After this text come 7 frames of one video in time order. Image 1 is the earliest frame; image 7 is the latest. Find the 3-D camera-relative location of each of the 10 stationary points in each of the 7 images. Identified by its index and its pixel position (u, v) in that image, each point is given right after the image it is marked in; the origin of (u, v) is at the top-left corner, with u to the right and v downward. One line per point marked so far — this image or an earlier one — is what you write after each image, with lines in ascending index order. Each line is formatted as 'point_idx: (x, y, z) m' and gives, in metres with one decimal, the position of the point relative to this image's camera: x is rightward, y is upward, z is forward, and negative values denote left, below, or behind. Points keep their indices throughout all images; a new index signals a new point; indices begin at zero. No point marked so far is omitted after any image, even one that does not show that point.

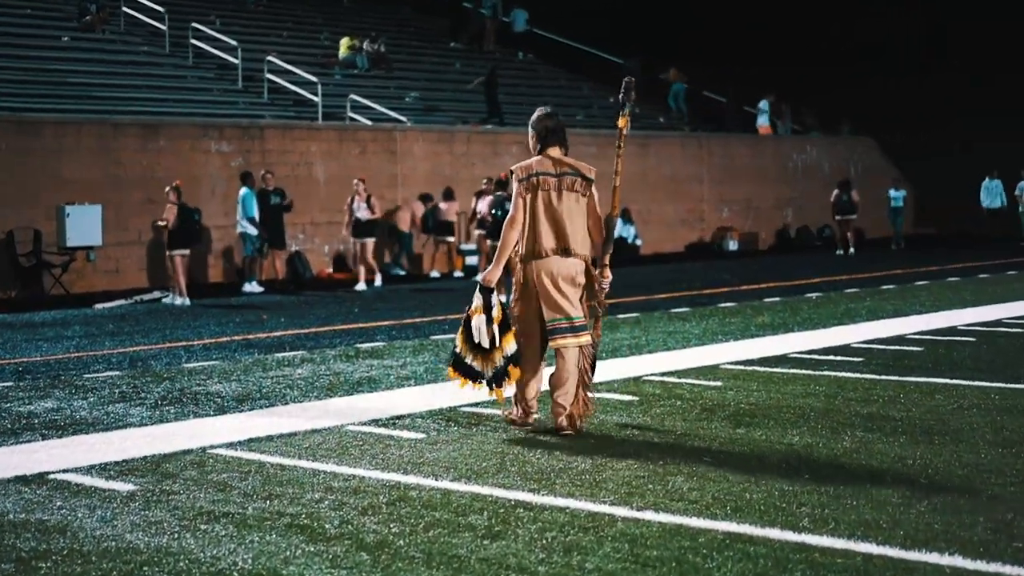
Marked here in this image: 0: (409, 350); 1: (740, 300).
0: (-0.7, -0.5, +12.1) m
1: (+2.2, -0.1, +16.8) m
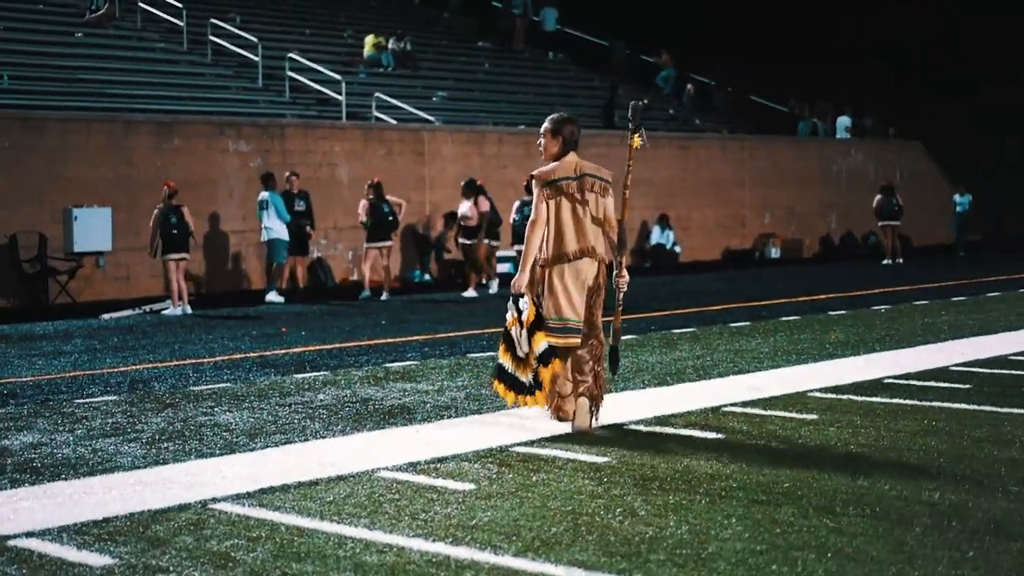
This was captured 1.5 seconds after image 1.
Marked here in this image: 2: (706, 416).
0: (-0.4, -0.5, +10.7) m
1: (+2.6, -0.2, +15.3) m
2: (+0.9, -0.6, +8.3) m
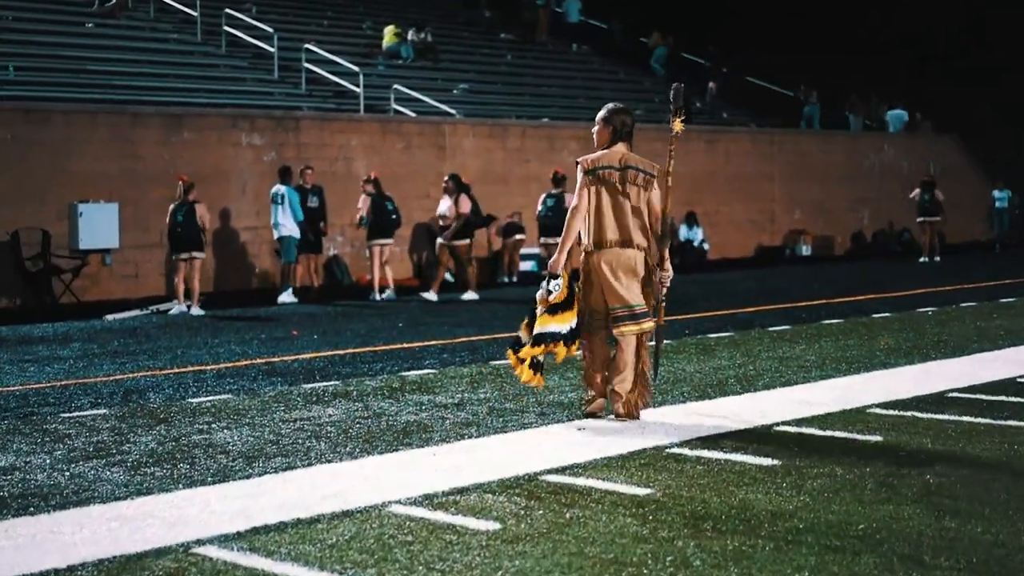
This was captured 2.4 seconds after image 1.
0: (-0.3, -0.5, +9.9) m
1: (+2.8, -0.2, +14.5) m
2: (+1.1, -0.6, +7.4) m
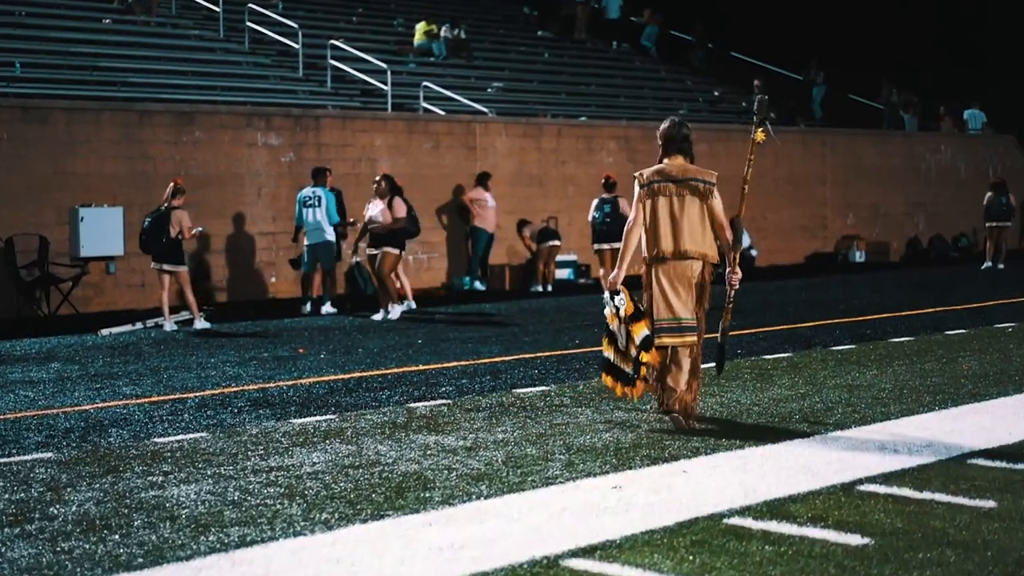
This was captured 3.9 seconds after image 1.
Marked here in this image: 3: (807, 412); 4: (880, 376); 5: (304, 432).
0: (-0.1, -0.6, +8.4) m
1: (+3.0, -0.4, +12.9) m
2: (+1.1, -0.7, +5.9) m
3: (+1.5, -0.6, +8.4) m
4: (+2.2, -0.5, +10.0) m
5: (-1.0, -0.7, +8.0) m
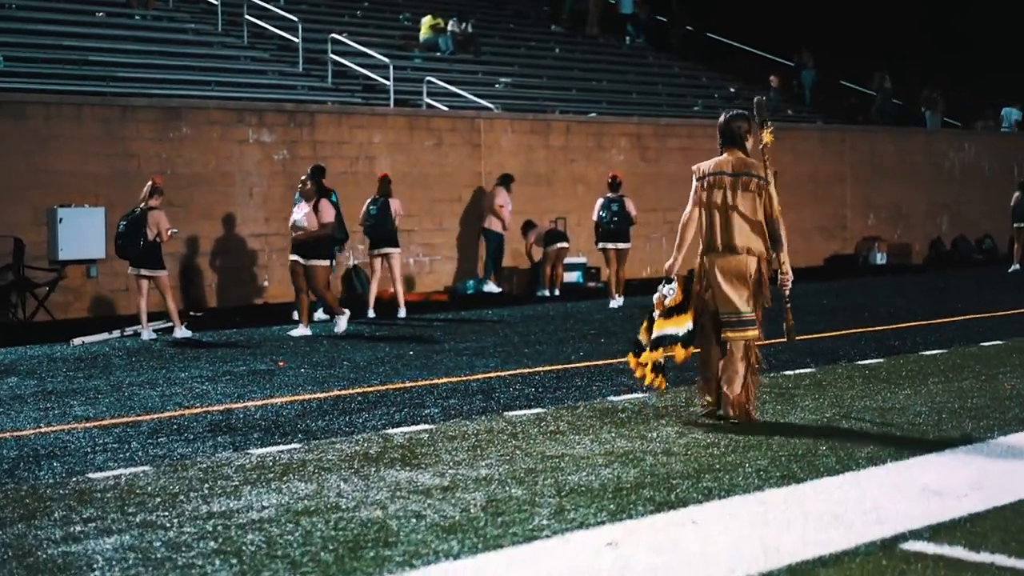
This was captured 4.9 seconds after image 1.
0: (-0.2, -0.7, +7.4) m
1: (+3.0, -0.4, +11.9) m
2: (+1.0, -0.8, +4.9) m
3: (+1.4, -0.7, +7.4) m
4: (+2.1, -0.6, +9.0) m
5: (-1.0, -0.7, +7.0) m
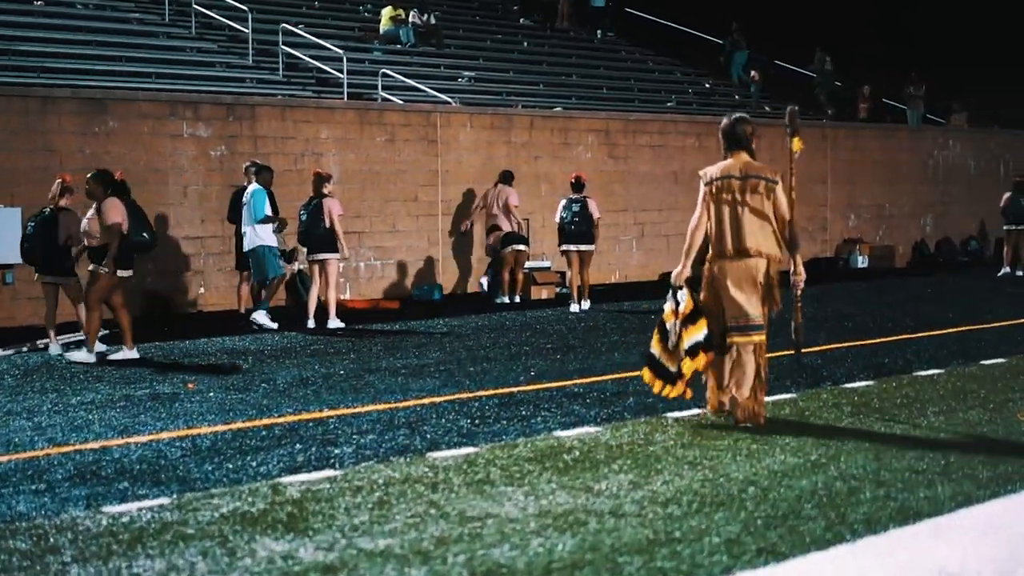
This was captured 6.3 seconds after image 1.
0: (-0.5, -0.8, +6.0) m
1: (+2.7, -0.5, +10.6) m
2: (+0.8, -0.9, +3.6) m
3: (+1.1, -0.7, +6.0) m
4: (+1.8, -0.6, +7.6) m
5: (-1.3, -0.8, +5.7) m
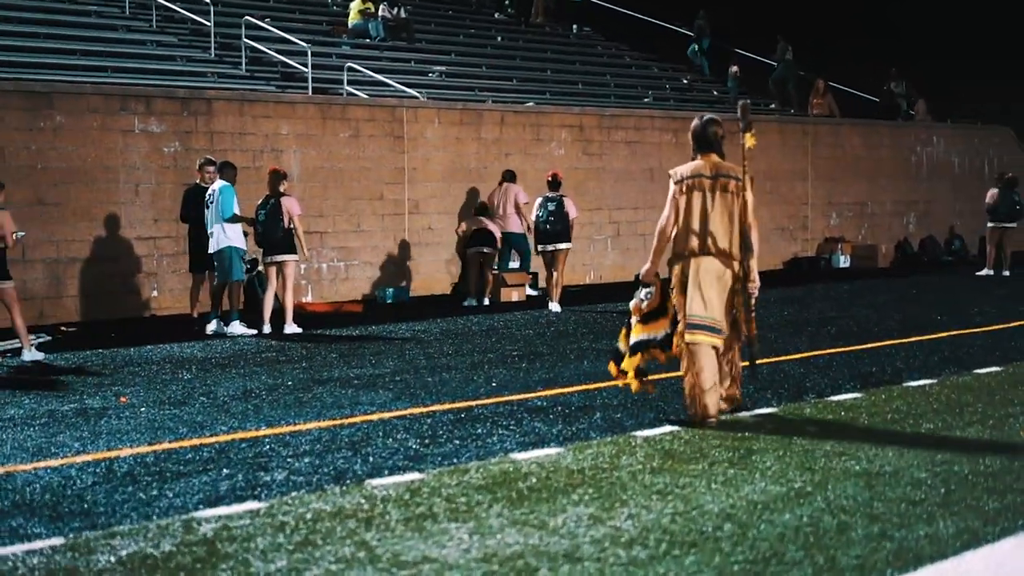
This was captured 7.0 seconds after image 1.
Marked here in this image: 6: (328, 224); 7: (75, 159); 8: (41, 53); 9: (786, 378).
0: (-0.7, -0.8, +5.3) m
1: (+2.4, -0.5, +9.8) m
2: (+0.6, -0.9, +2.8) m
3: (+0.9, -0.8, +5.3) m
4: (+1.6, -0.7, +6.9) m
5: (-1.5, -0.8, +4.9) m
6: (-1.9, +0.7, +17.9) m
7: (-4.0, +1.2, +15.6) m
8: (-5.5, +2.7, +19.6) m
9: (+1.6, -0.5, +9.8) m
